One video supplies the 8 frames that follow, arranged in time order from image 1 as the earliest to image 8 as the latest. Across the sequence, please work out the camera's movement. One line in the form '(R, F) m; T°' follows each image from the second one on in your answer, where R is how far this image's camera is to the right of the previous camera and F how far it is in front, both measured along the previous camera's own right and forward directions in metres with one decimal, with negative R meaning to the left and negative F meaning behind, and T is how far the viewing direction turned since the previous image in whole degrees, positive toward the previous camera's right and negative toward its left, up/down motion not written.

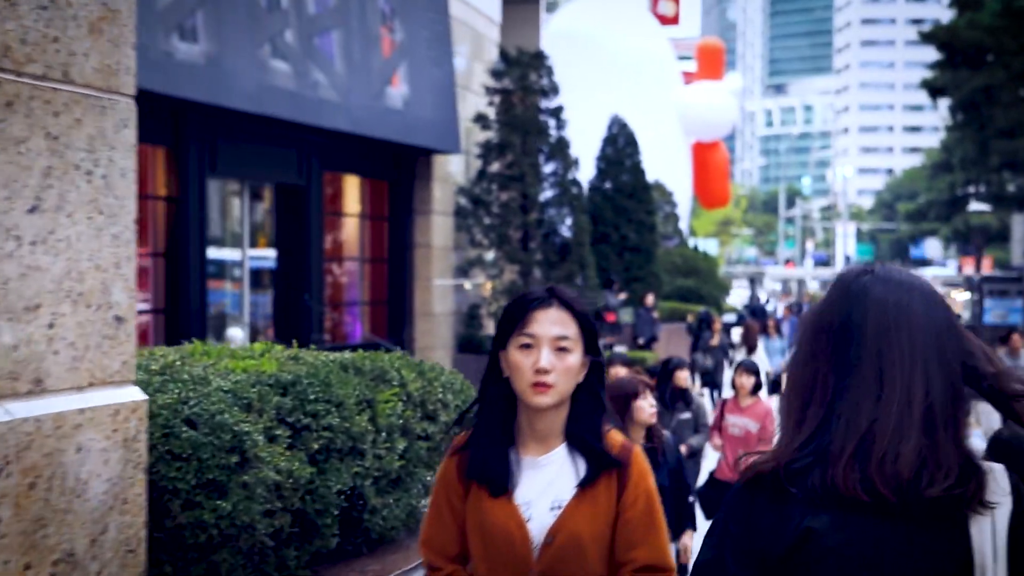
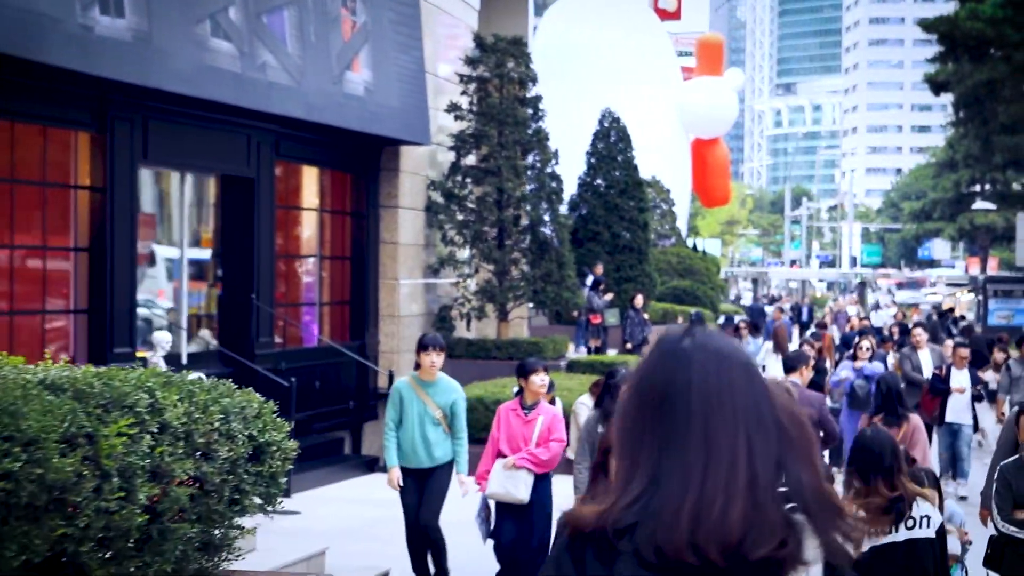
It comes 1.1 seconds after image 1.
(+0.4, +1.1) m; 0°
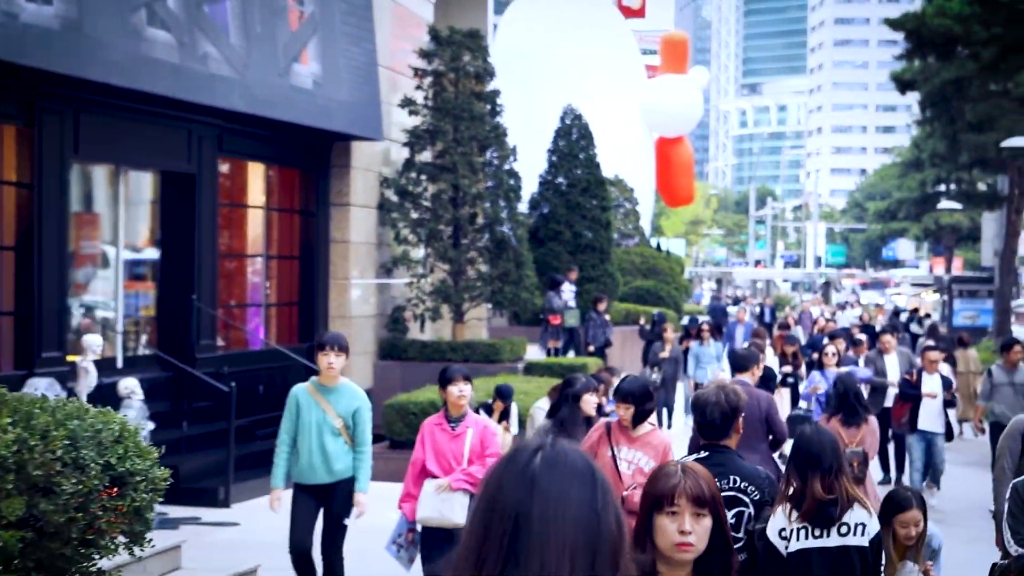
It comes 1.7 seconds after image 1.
(+0.1, +0.6) m; +1°
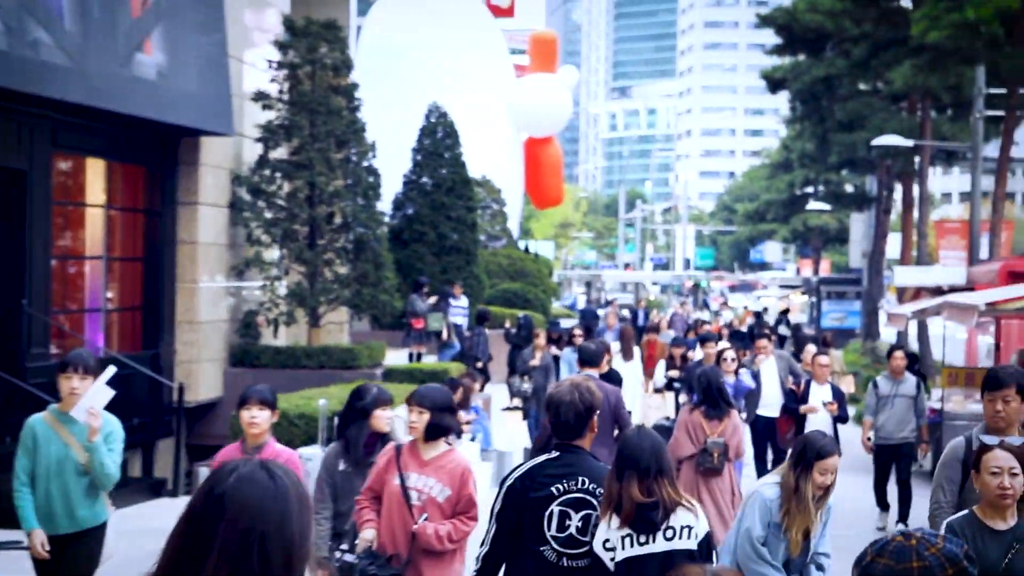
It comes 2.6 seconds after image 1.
(+0.1, +0.8) m; +4°
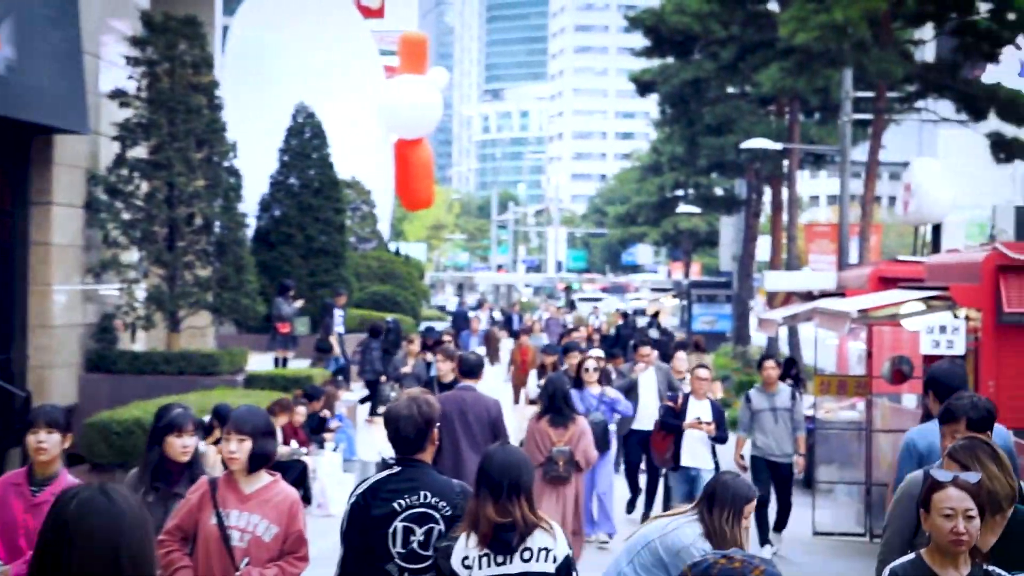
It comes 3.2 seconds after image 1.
(+0.1, +0.3) m; +4°
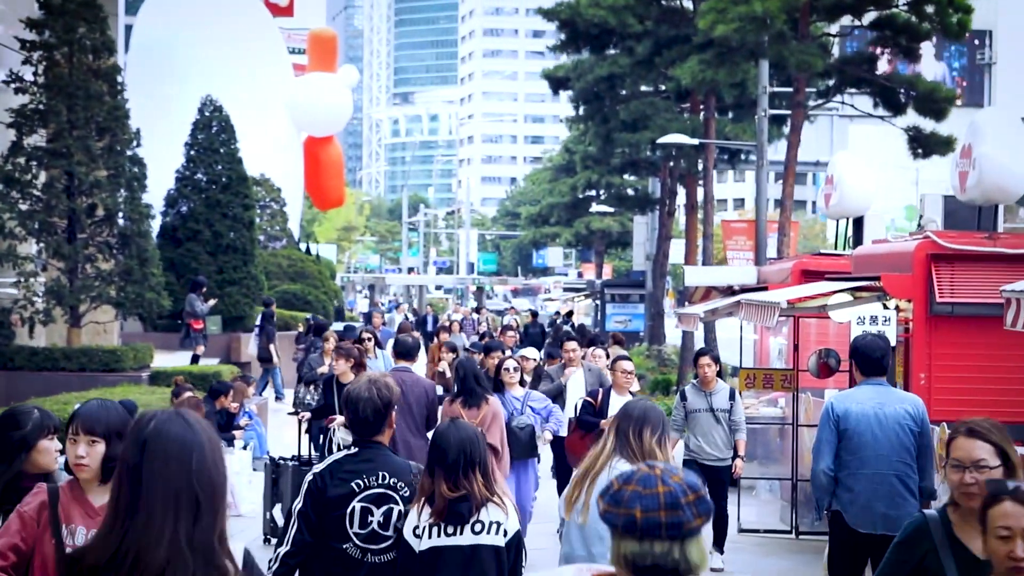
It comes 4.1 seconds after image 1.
(-0.1, +0.5) m; +3°
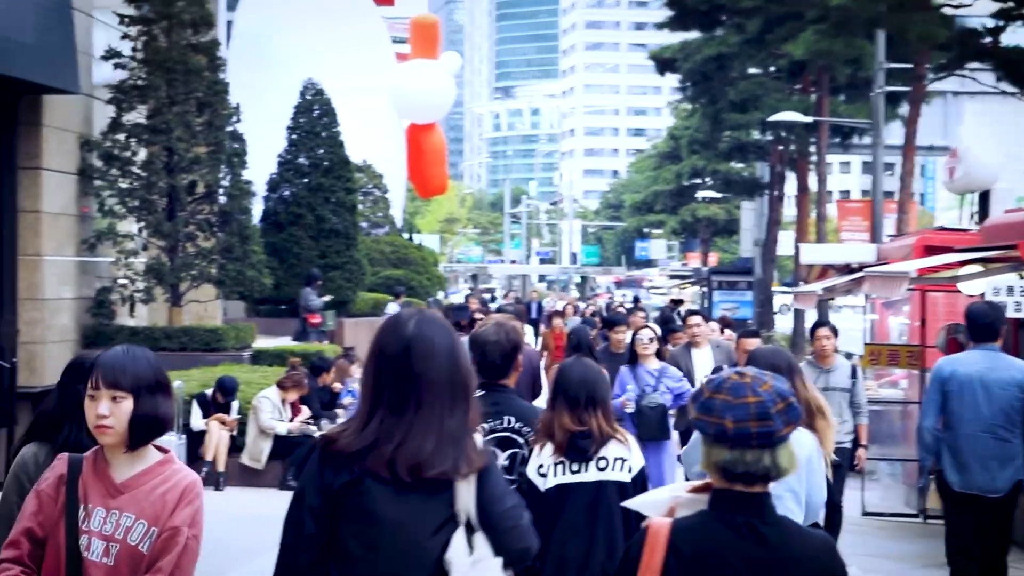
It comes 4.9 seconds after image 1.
(-0.1, +0.6) m; -3°
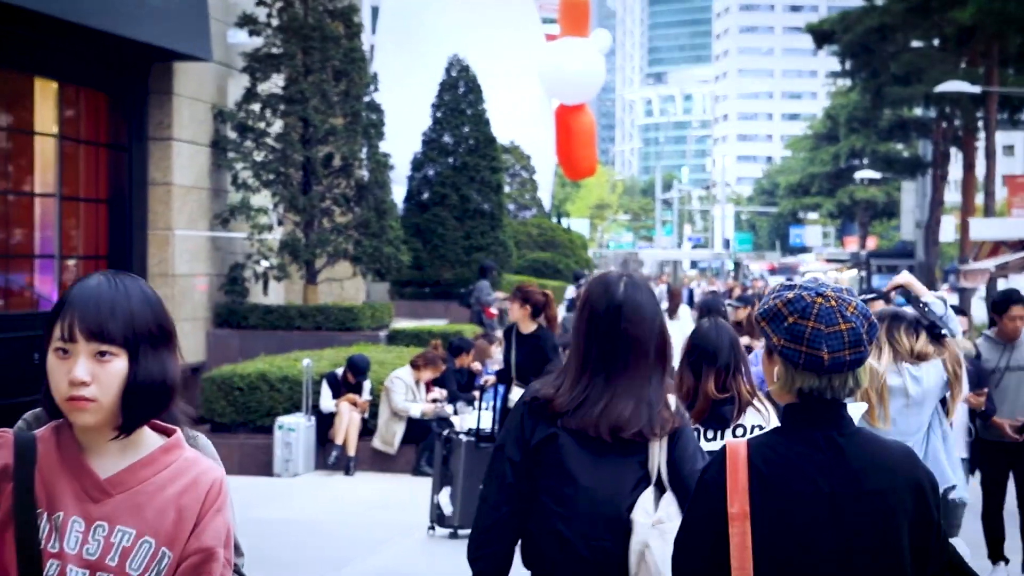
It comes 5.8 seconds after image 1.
(0.0, +0.9) m; -5°
